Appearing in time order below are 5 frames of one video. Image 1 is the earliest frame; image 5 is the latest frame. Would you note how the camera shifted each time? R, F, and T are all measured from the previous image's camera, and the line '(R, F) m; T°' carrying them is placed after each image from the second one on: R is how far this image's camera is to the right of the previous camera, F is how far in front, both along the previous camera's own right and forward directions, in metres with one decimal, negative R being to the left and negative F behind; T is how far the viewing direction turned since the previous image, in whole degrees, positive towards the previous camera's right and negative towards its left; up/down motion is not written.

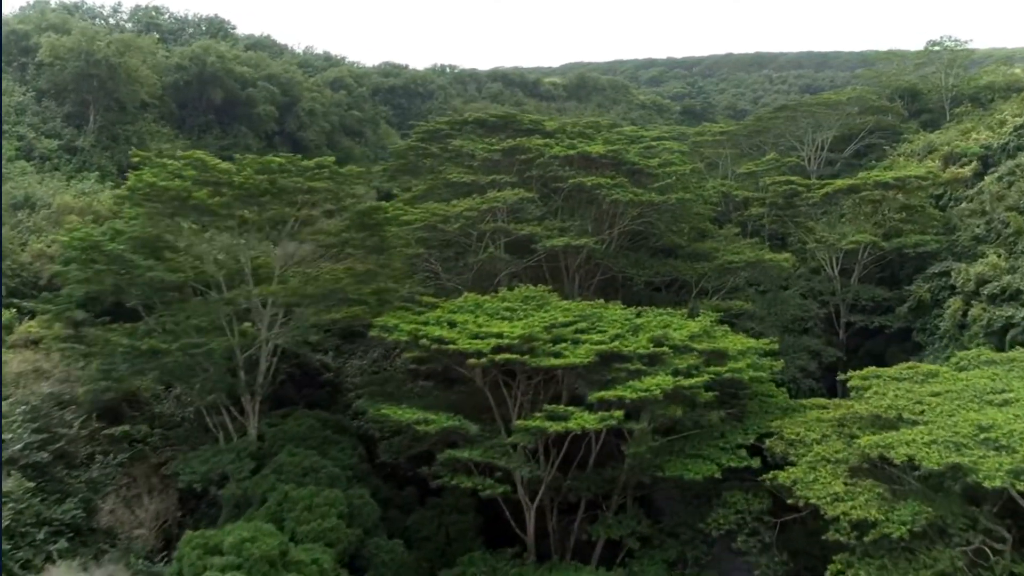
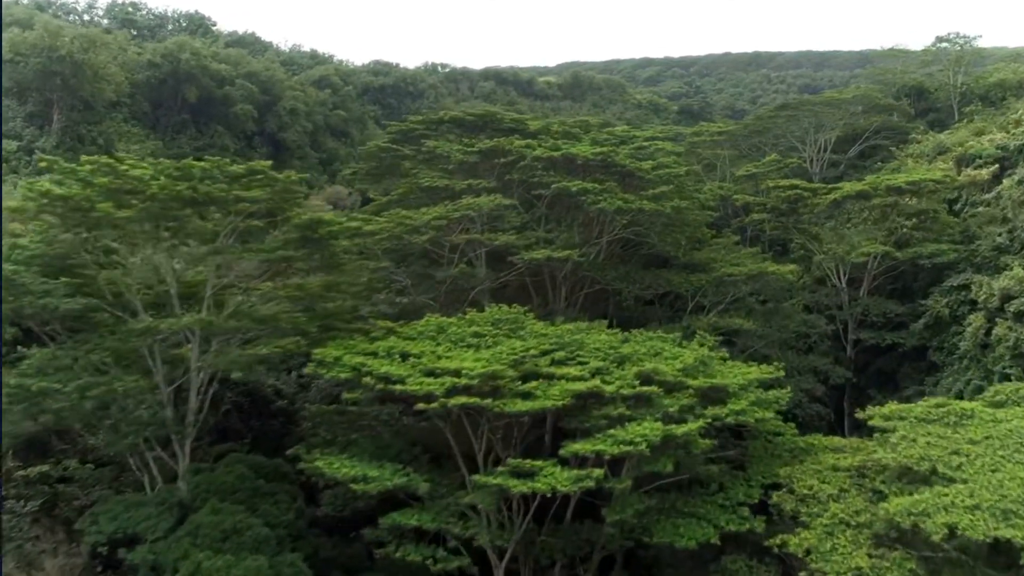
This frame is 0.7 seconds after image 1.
(+0.4, +1.9) m; 0°
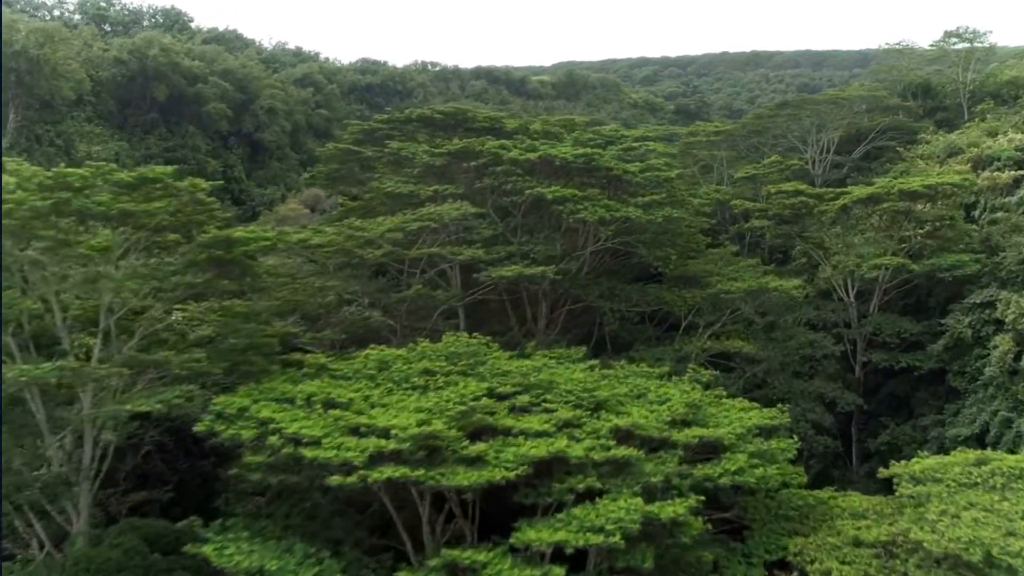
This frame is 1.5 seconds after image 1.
(+0.5, +2.1) m; 0°
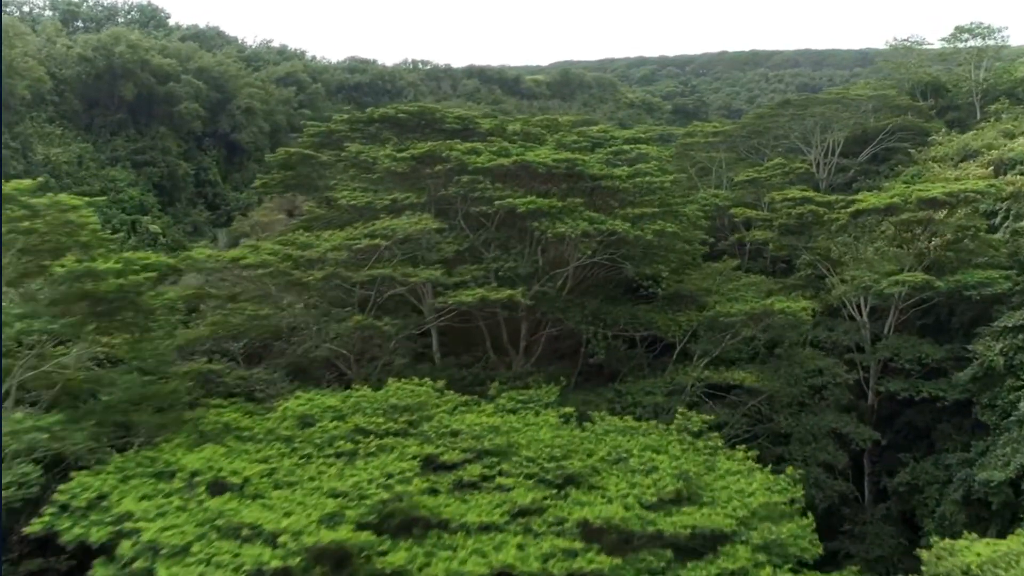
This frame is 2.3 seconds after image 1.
(+0.5, +2.1) m; 0°
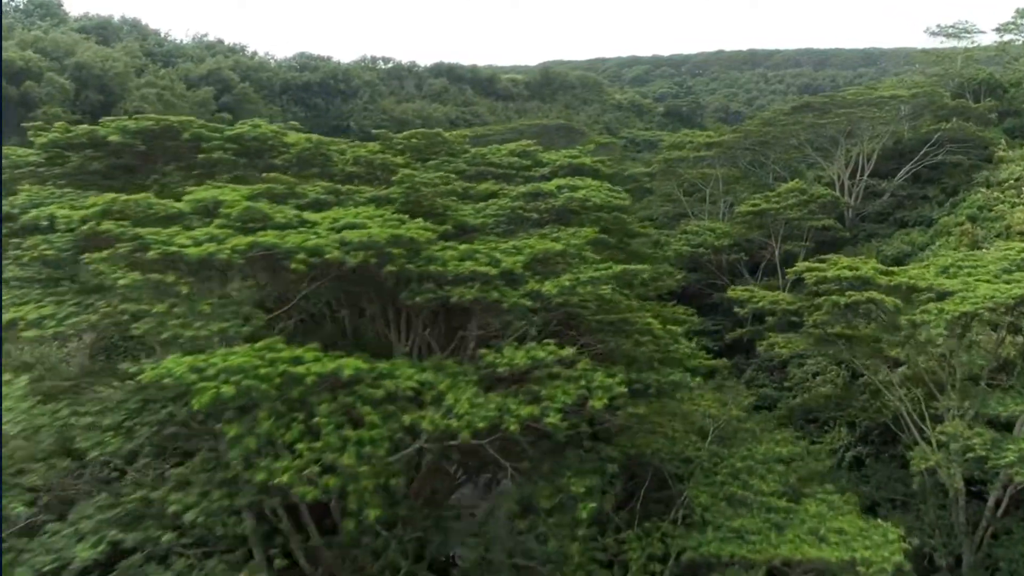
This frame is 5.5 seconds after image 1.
(+1.9, +8.0) m; 0°
